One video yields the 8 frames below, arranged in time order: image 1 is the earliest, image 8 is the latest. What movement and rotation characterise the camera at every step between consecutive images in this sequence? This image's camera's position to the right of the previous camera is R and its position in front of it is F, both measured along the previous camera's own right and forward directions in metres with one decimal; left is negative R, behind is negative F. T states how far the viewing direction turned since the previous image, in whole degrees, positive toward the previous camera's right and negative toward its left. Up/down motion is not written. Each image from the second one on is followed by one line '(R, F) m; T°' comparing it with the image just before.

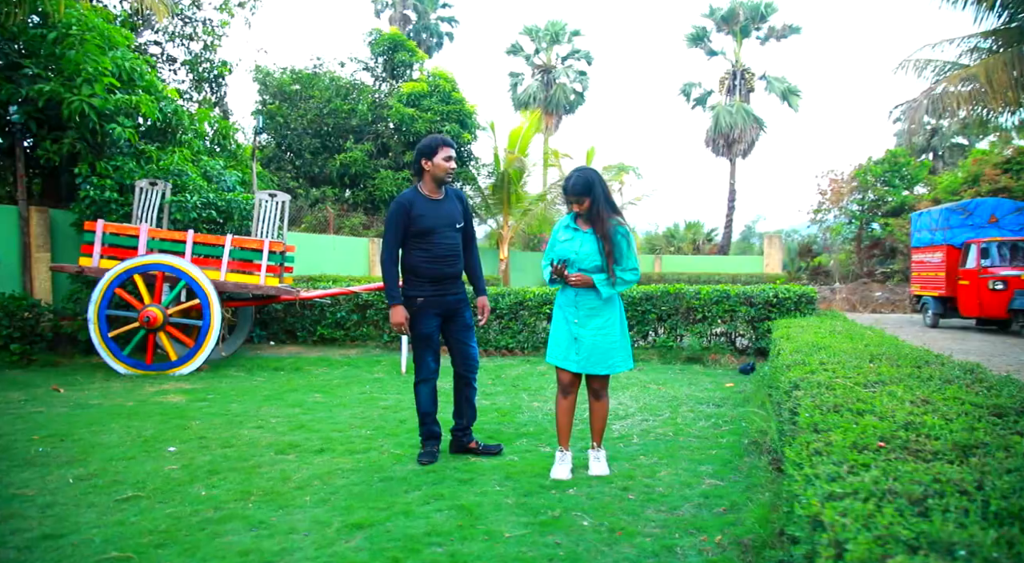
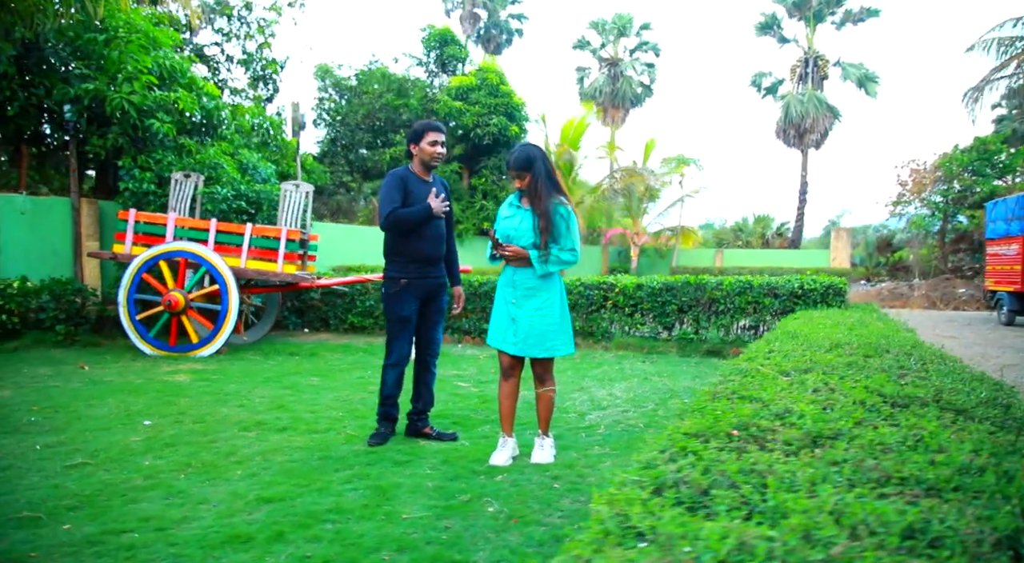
(+0.7, +0.1) m; -6°
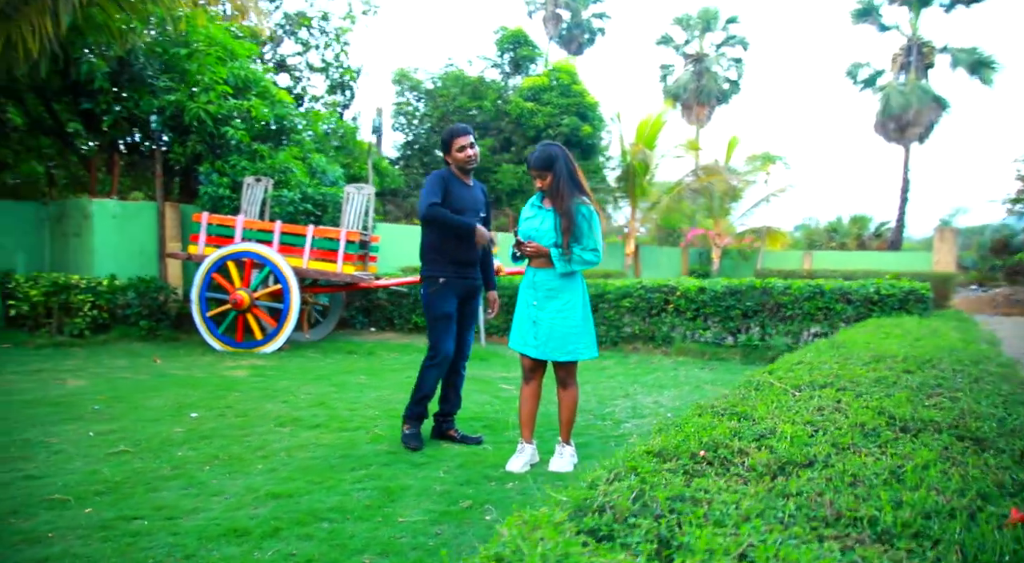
(+0.3, +0.1) m; -7°
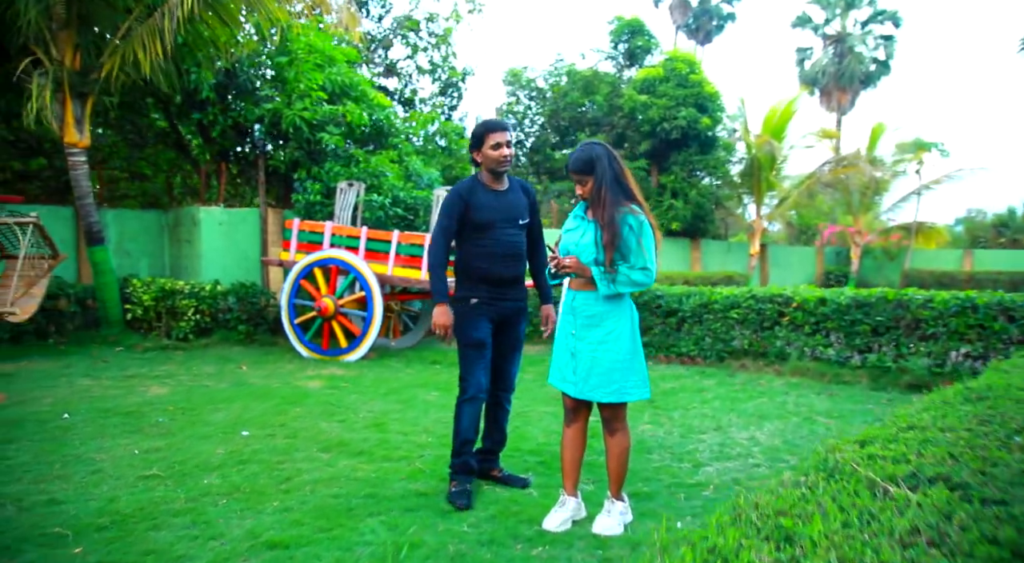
(+0.4, +0.5) m; -11°
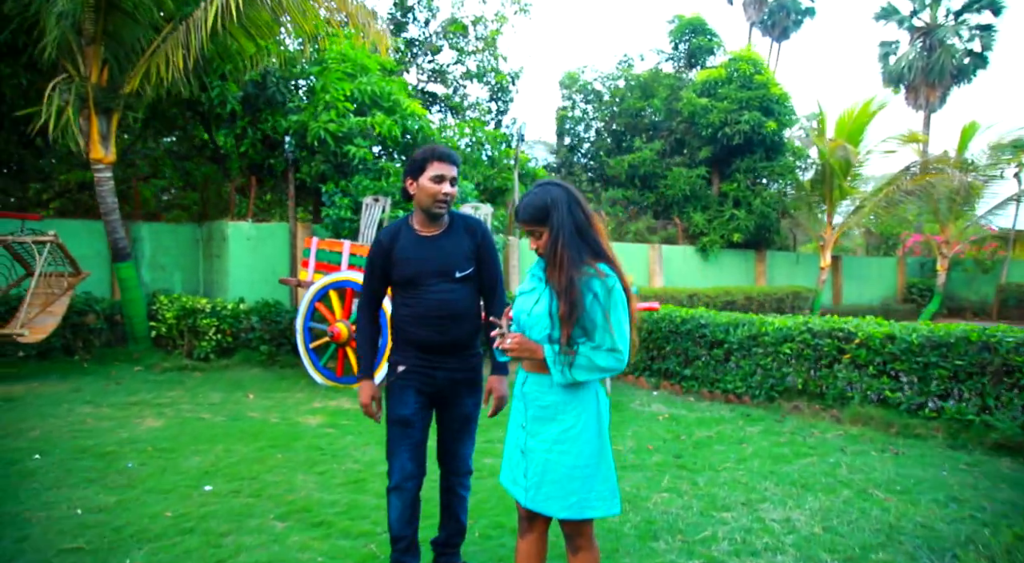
(+0.4, +0.6) m; -6°
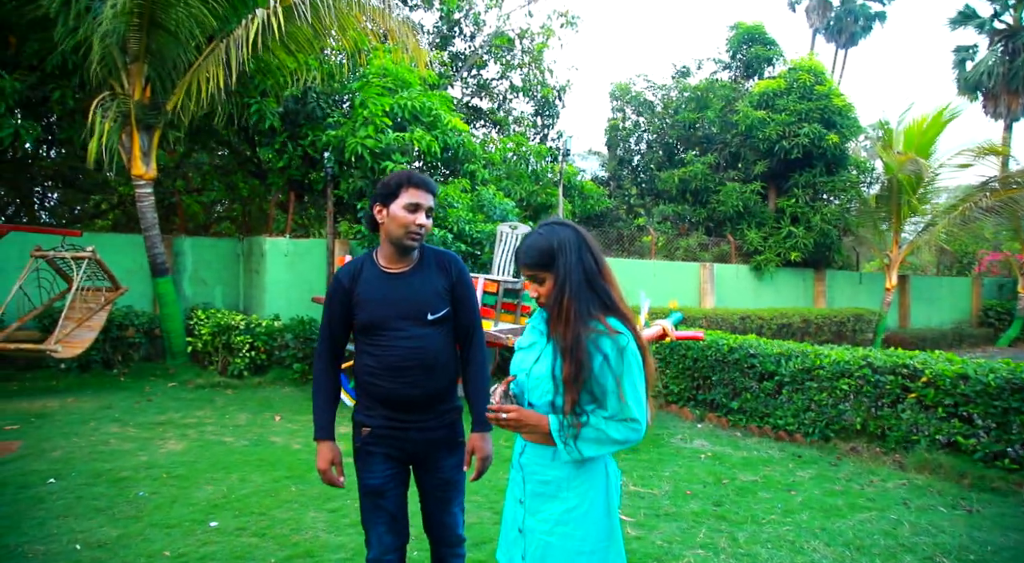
(+0.1, +0.3) m; -5°
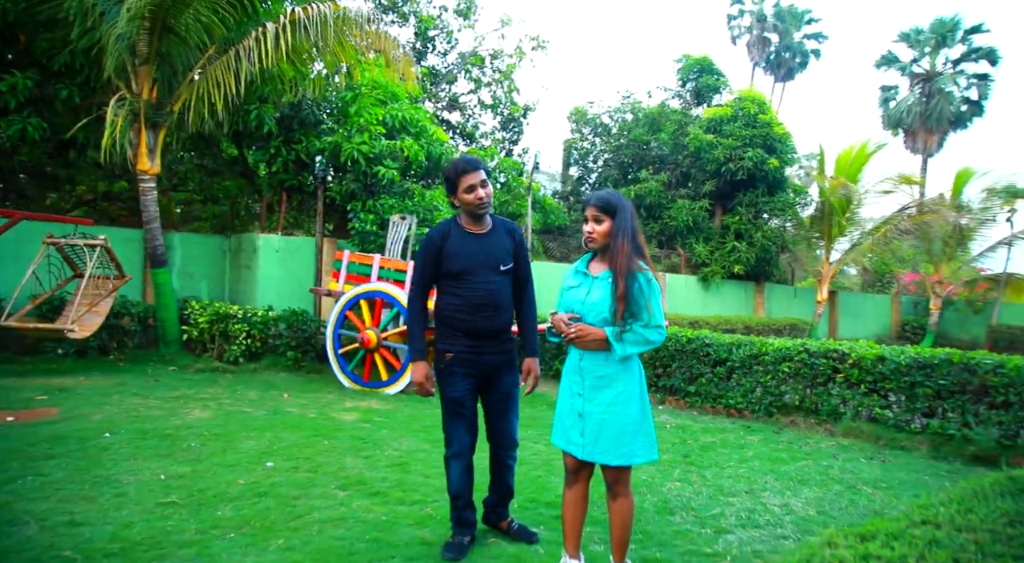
(-0.5, -0.7) m; +5°
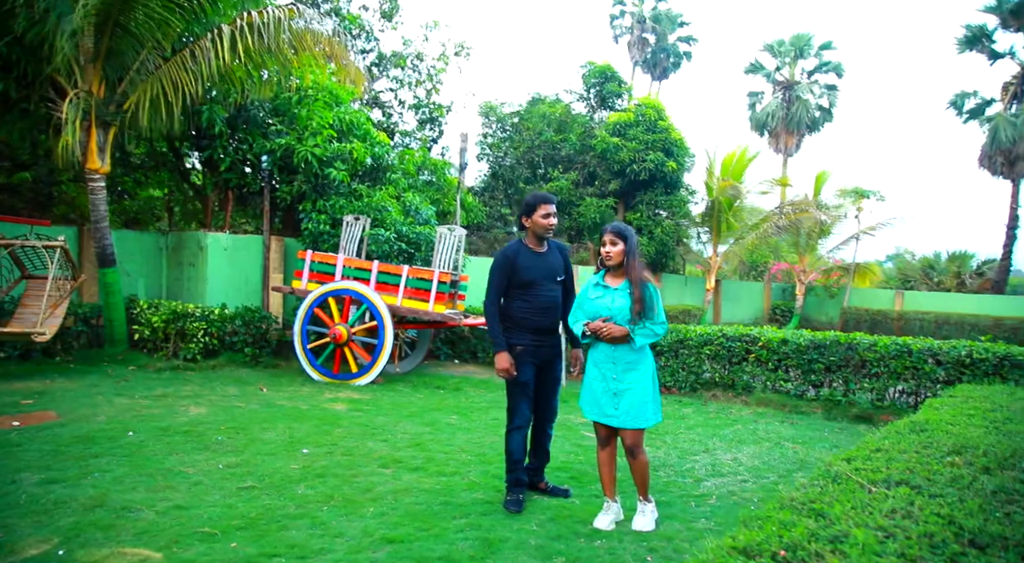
(-0.9, -0.6) m; +10°
